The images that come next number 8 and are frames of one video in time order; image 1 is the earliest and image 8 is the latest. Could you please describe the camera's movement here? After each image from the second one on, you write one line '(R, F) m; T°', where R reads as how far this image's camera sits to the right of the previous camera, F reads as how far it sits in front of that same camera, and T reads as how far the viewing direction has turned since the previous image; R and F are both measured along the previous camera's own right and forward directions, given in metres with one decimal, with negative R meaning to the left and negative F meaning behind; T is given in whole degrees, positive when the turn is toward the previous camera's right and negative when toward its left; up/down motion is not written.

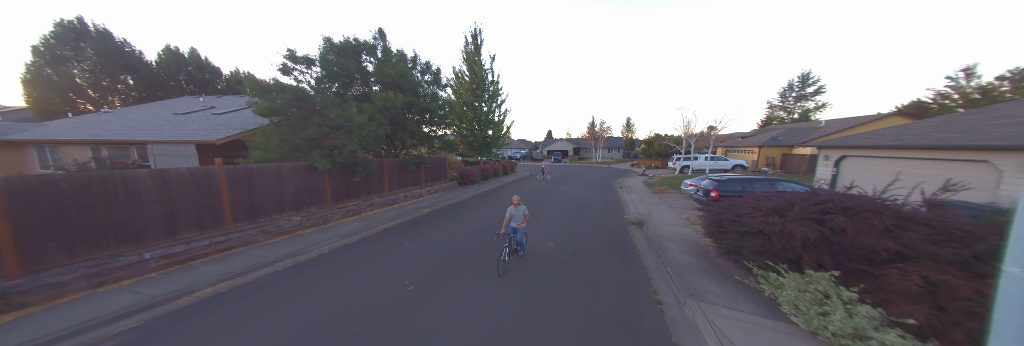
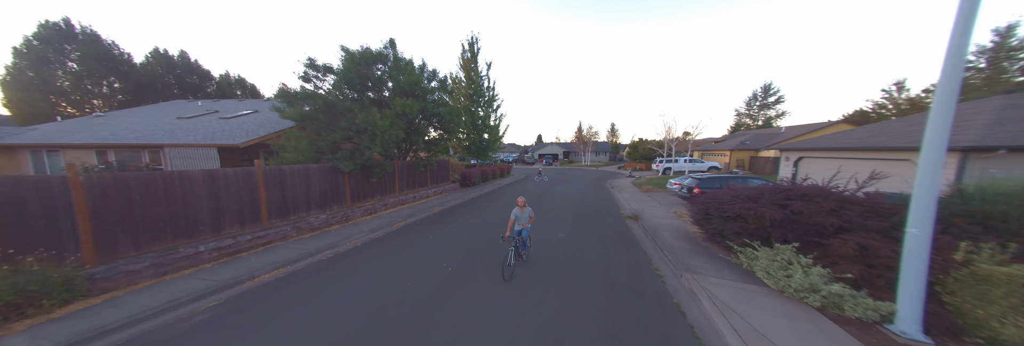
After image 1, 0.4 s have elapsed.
(-0.9, -0.7) m; +3°
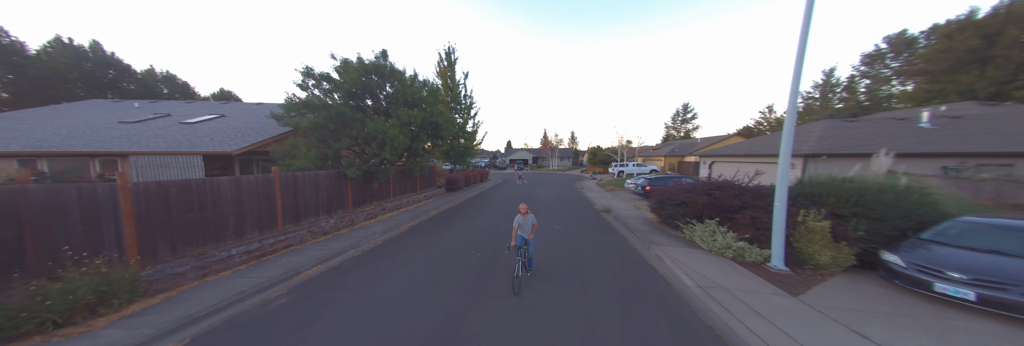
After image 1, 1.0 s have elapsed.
(-1.4, -1.1) m; +9°
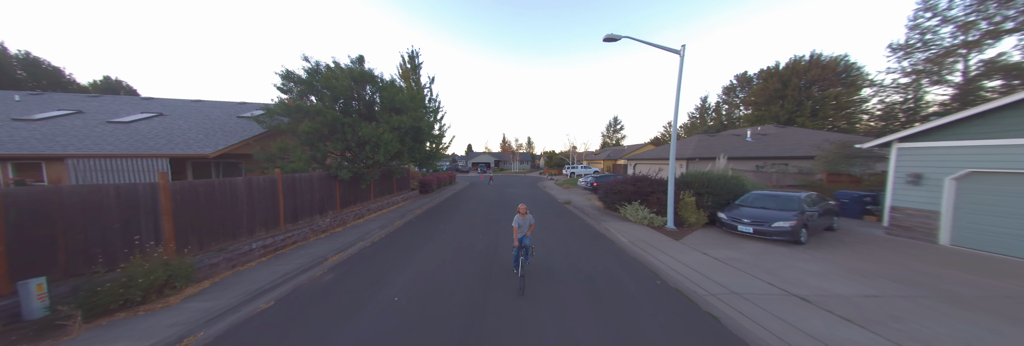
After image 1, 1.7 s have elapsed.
(-1.1, -1.6) m; +12°
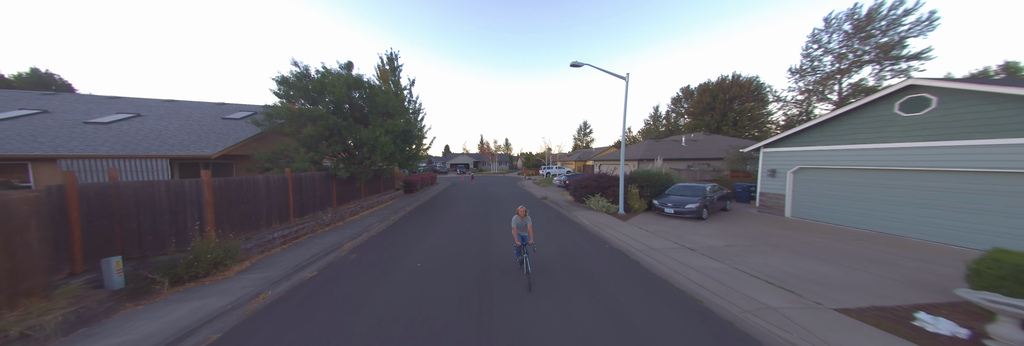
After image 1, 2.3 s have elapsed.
(-0.4, -1.5) m; +6°
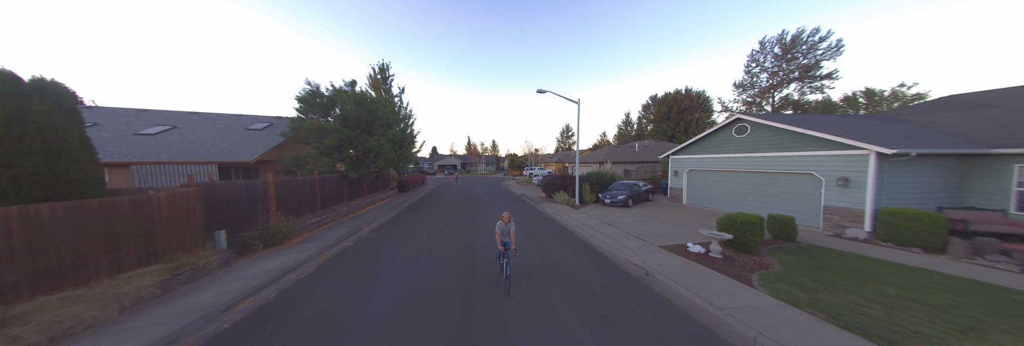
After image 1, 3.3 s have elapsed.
(+0.4, -2.5) m; +4°
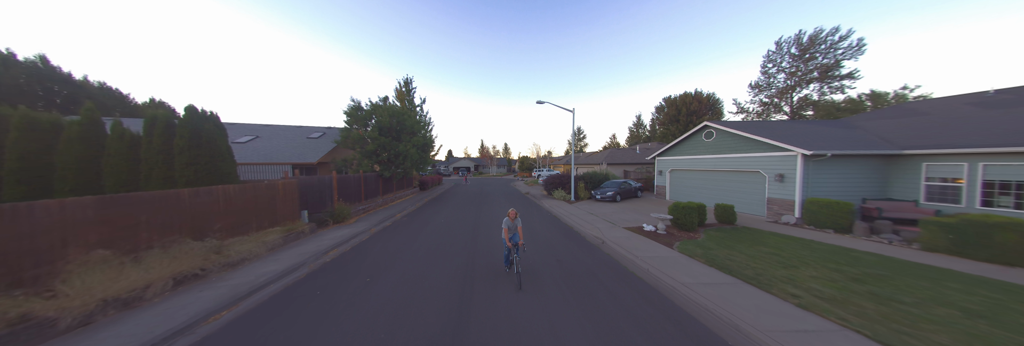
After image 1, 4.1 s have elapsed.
(+0.6, -2.0) m; -4°
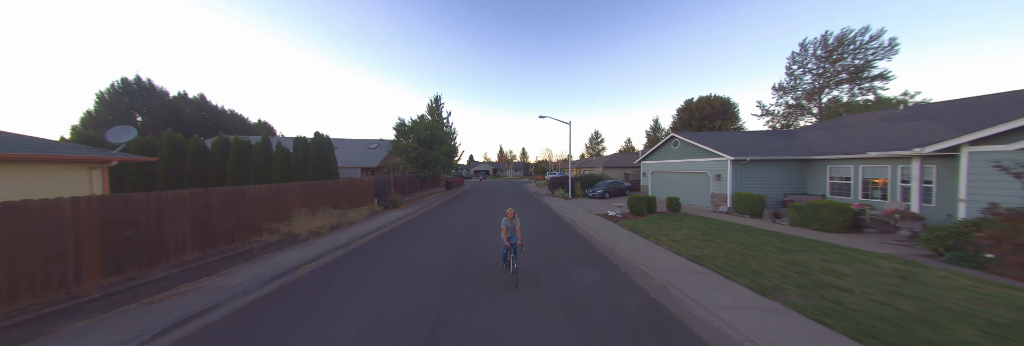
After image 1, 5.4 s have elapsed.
(+1.0, -3.2) m; -6°
